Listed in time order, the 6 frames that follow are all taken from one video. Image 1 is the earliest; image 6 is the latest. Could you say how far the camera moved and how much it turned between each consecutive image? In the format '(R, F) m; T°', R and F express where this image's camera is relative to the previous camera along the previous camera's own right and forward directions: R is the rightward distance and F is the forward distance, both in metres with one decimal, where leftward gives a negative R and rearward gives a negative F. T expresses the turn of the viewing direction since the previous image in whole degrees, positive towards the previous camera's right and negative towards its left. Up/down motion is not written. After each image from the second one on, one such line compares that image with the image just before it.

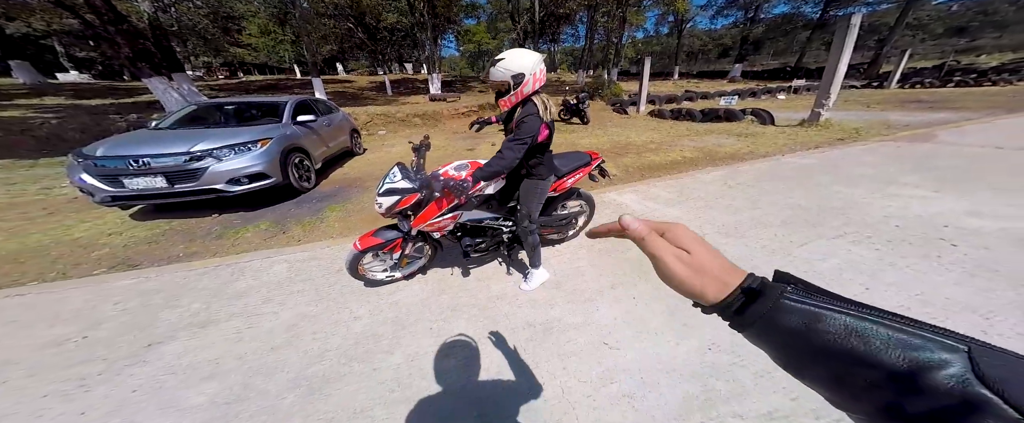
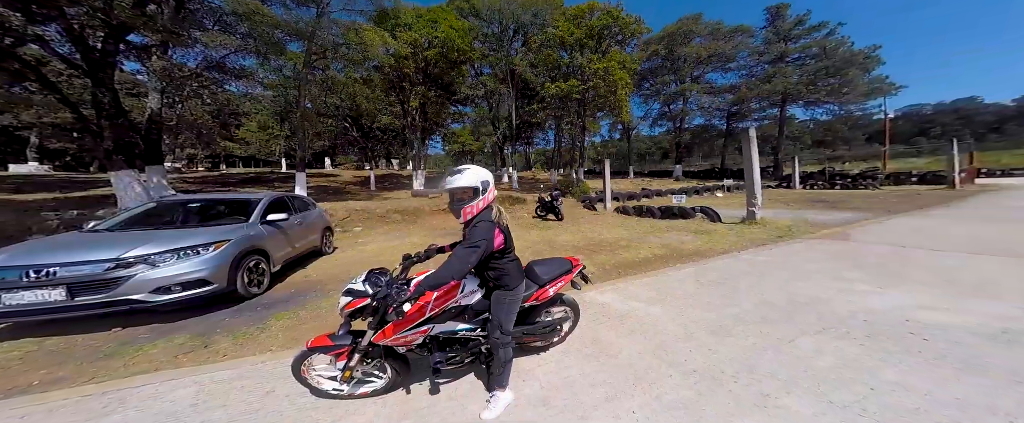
(-0.1, +0.1) m; +6°
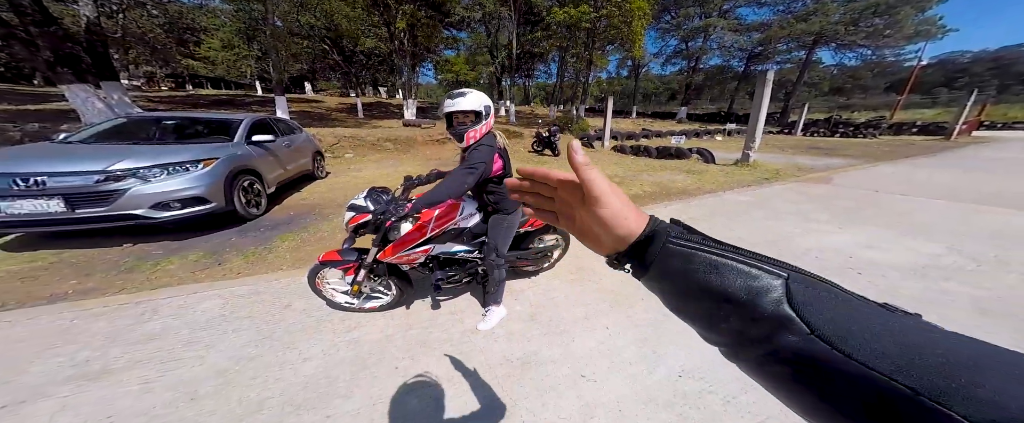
(0.0, -0.1) m; +2°
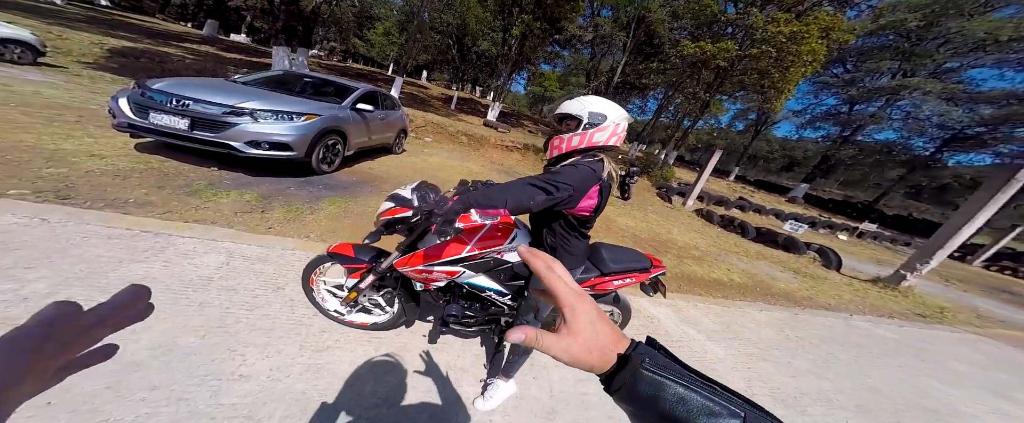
(0.0, +0.5) m; -12°
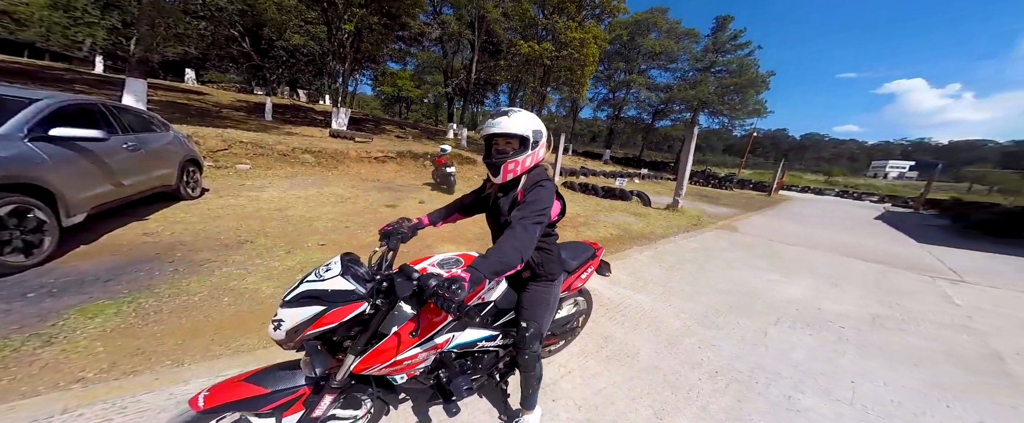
(-0.7, +0.2) m; +27°
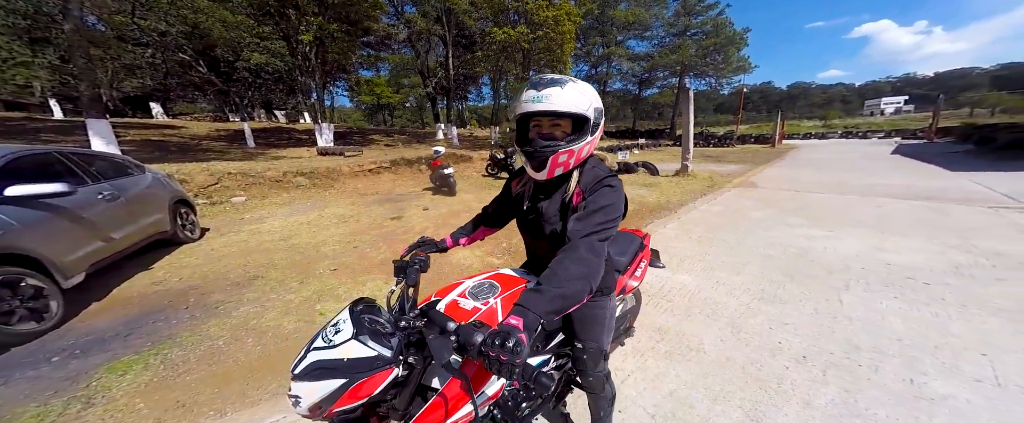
(-0.2, +0.3) m; 0°
